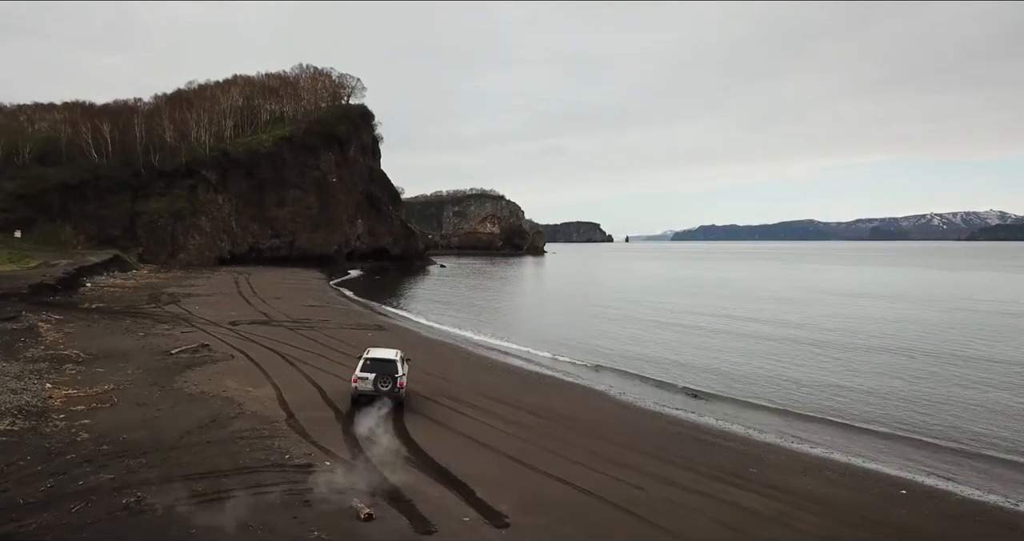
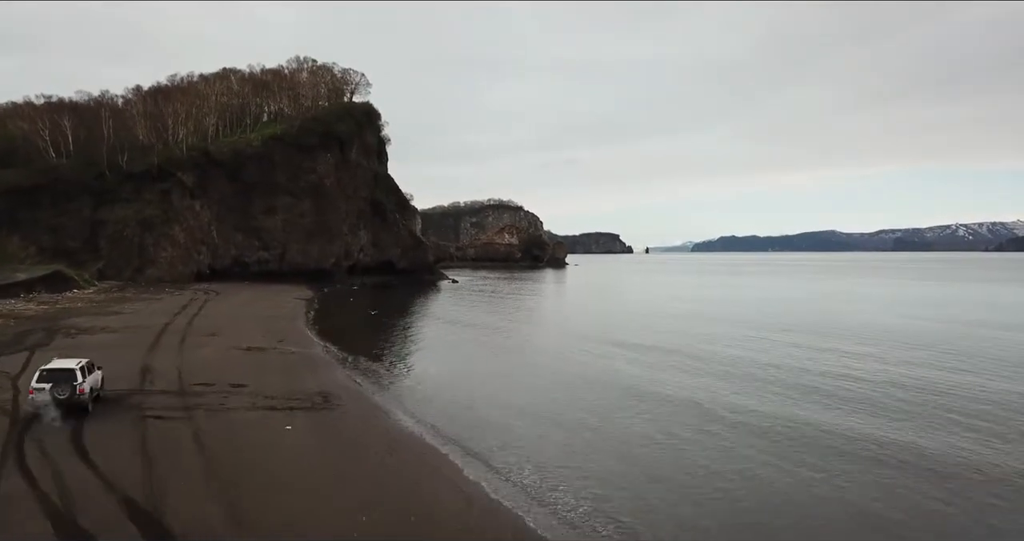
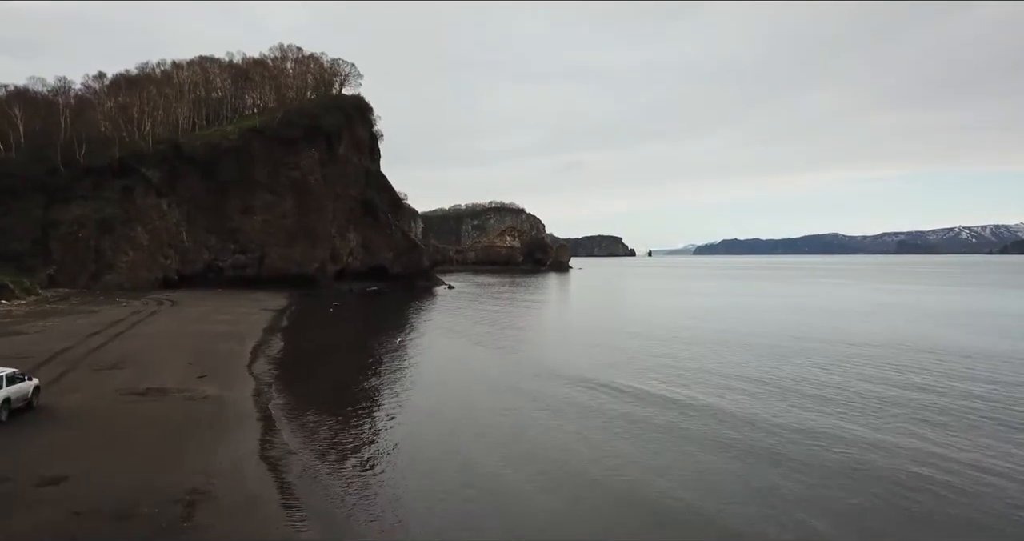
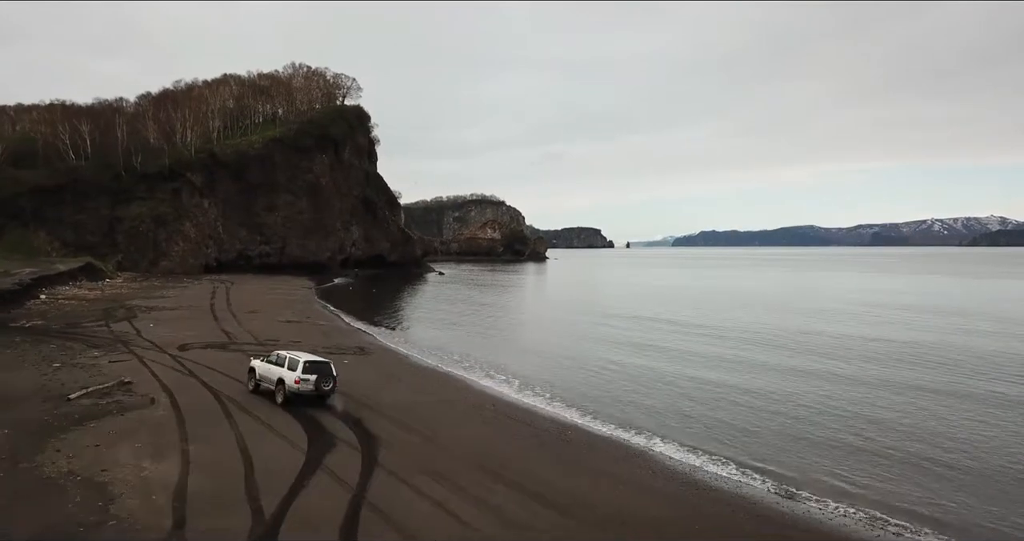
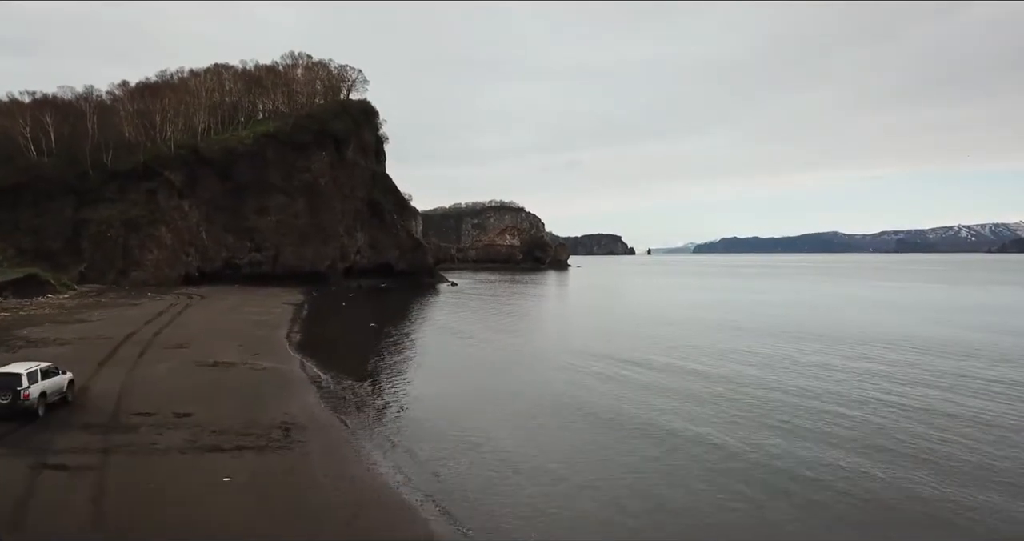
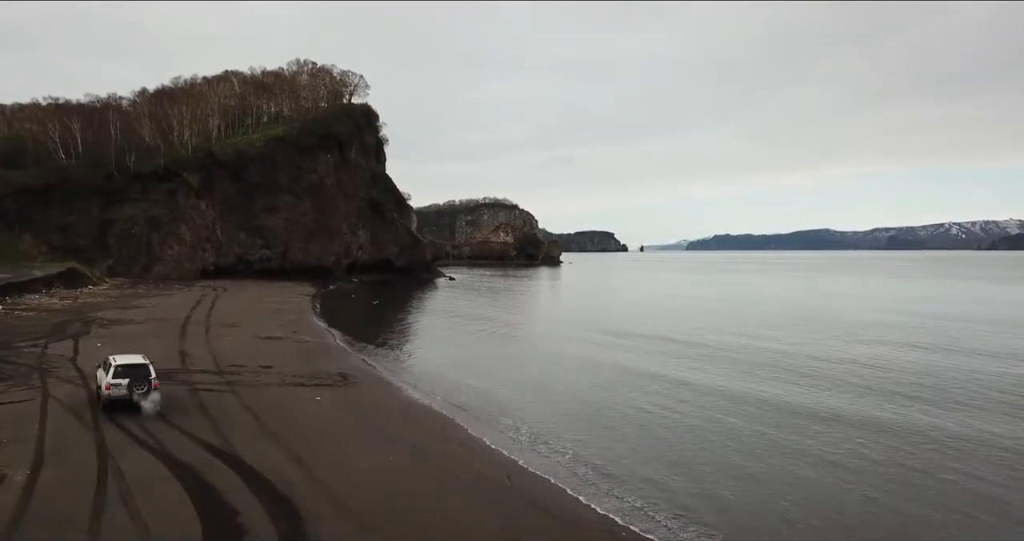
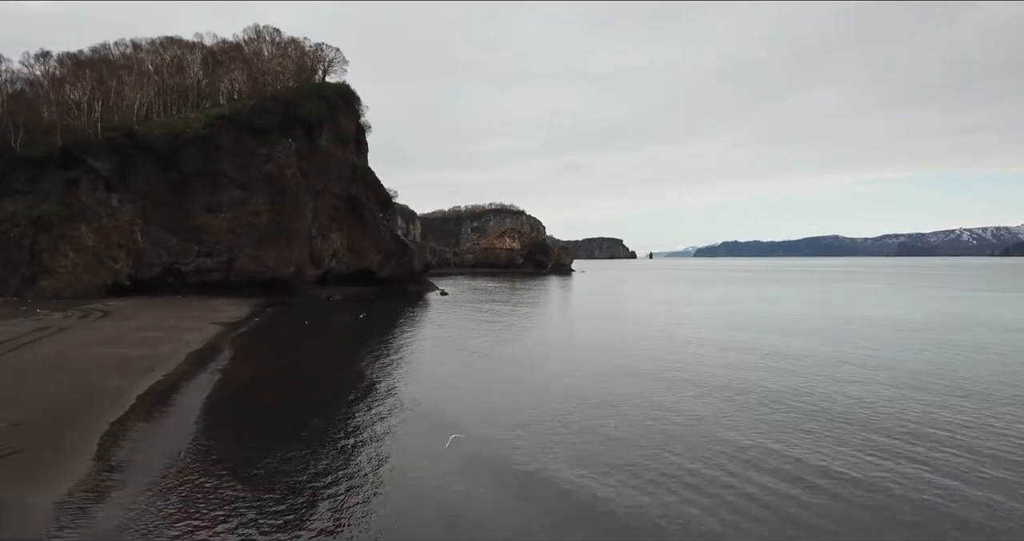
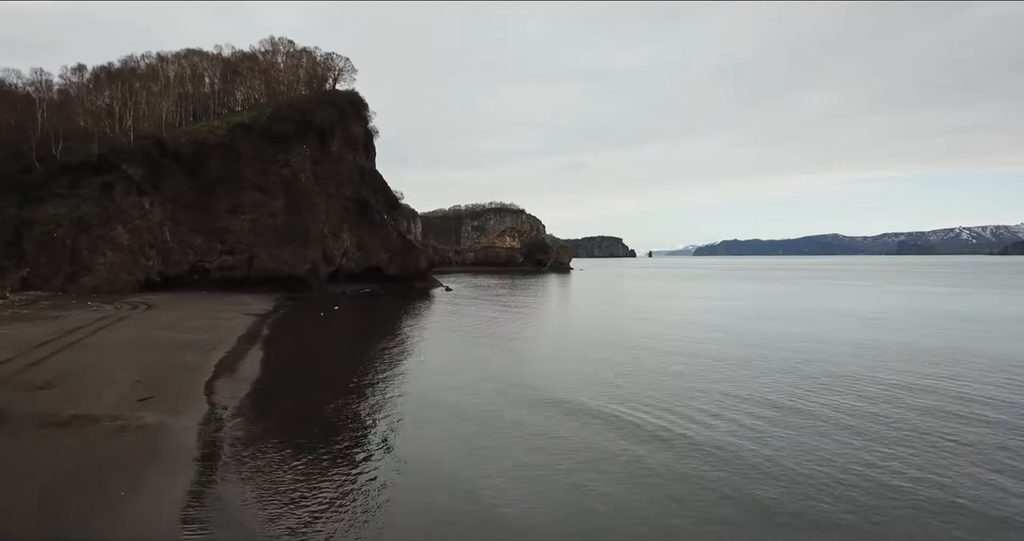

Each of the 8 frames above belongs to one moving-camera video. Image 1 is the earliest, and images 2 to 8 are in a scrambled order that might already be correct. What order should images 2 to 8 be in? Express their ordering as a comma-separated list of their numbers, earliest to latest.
4, 6, 2, 5, 3, 8, 7
